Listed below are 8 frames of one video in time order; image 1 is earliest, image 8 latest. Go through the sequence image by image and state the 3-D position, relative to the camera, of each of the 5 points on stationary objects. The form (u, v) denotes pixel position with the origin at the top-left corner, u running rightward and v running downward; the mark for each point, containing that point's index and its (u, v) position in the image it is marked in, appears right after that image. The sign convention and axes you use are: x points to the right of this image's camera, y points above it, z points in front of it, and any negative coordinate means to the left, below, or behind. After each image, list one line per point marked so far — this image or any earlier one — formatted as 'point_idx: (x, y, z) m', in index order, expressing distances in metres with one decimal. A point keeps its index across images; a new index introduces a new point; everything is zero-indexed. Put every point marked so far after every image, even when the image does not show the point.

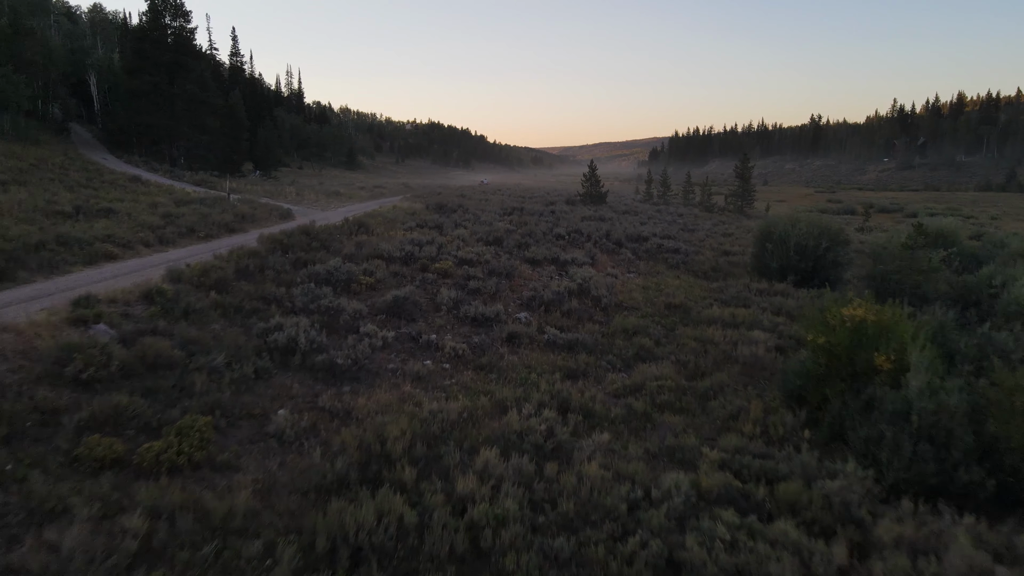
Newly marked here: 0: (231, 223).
0: (-5.1, +1.2, +15.7) m
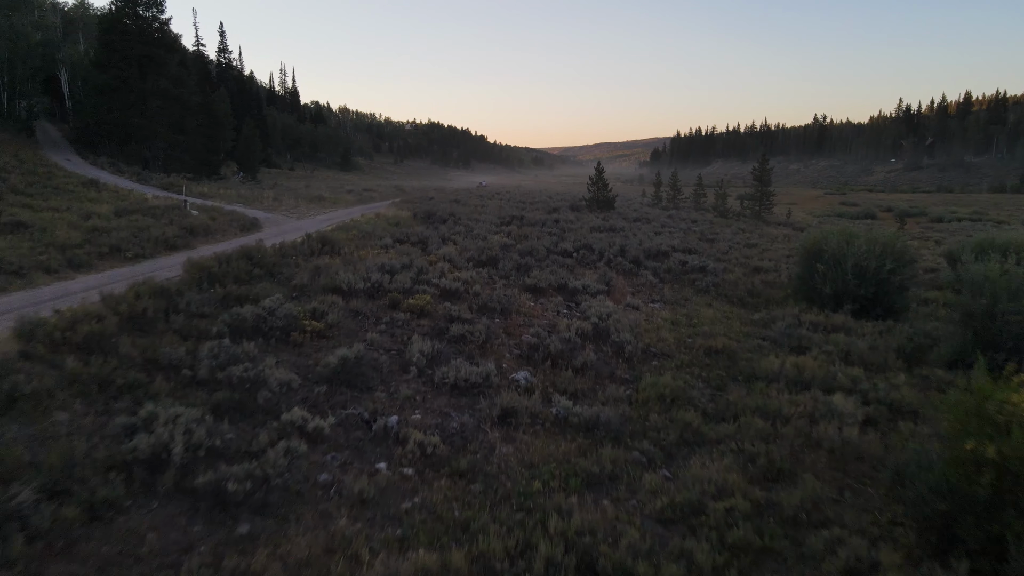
0: (-5.1, +0.7, +13.1) m
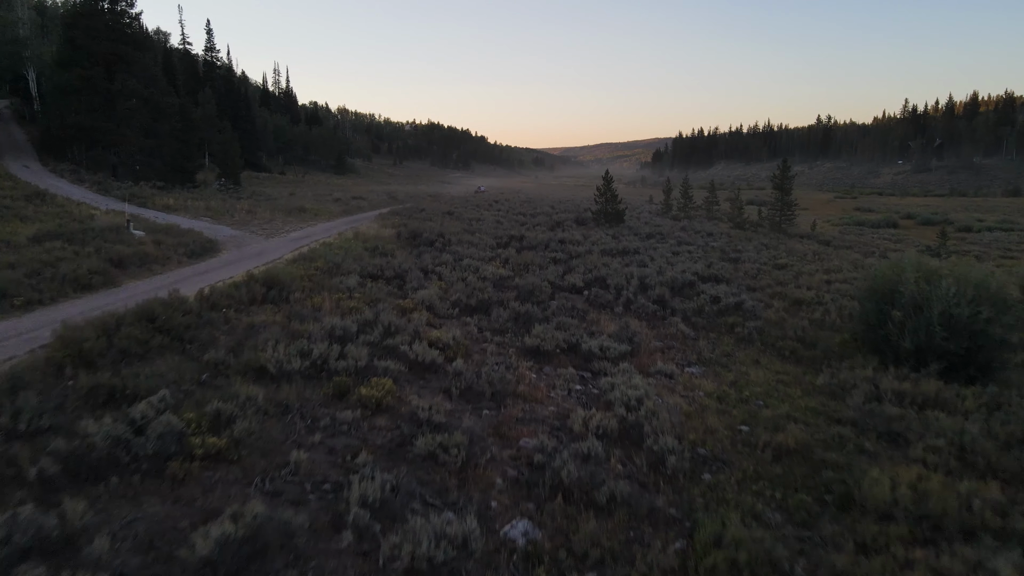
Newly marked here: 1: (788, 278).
0: (-5.1, +0.2, +10.6) m
1: (+5.4, +0.2, +17.1) m
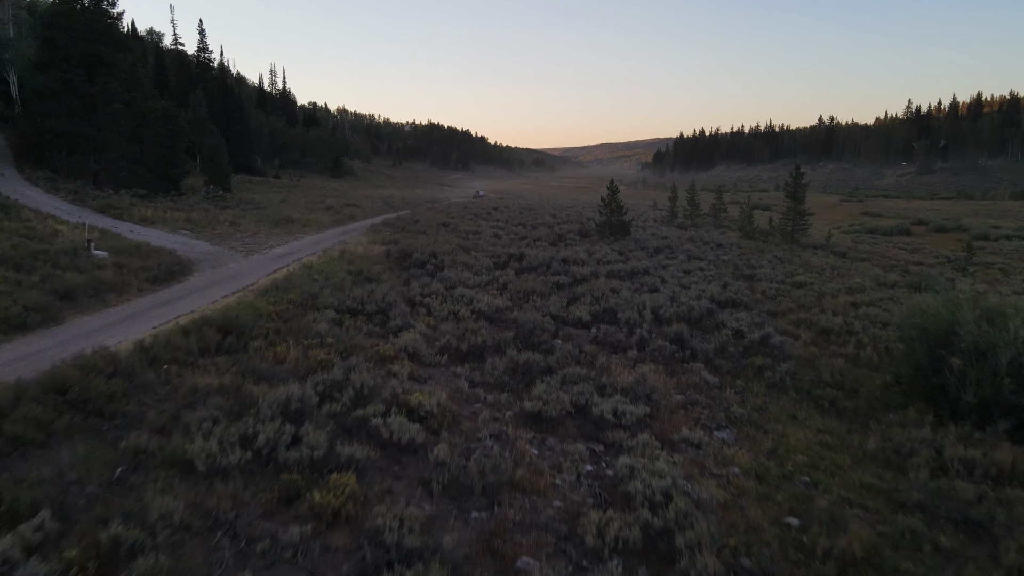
0: (-5.1, -0.3, +9.2) m
1: (+5.4, -0.2, +15.8) m
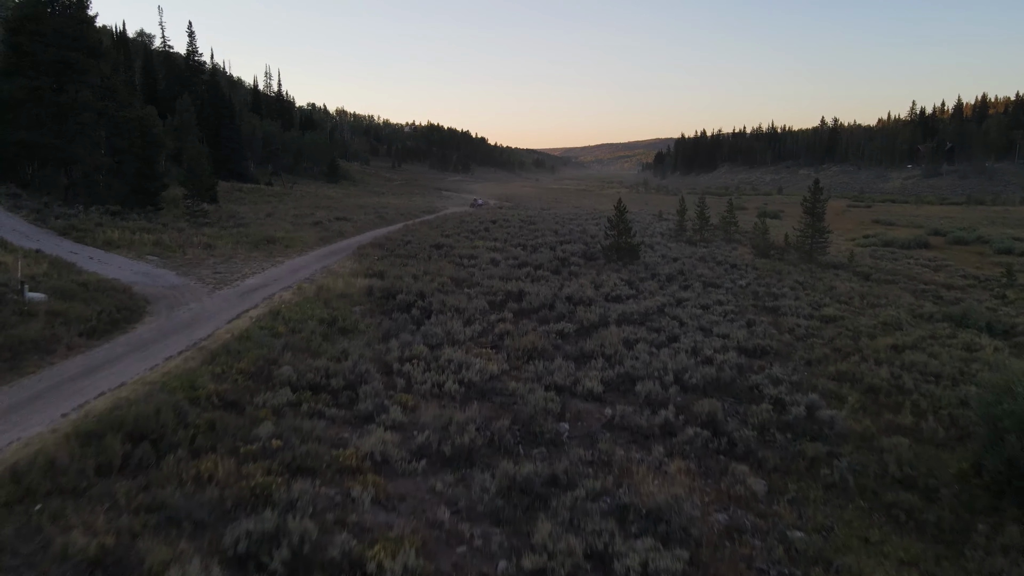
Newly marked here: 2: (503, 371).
0: (-5.2, -0.9, +7.4) m
1: (+5.3, -0.9, +14.0) m
2: (-0.1, -0.8, +9.4) m
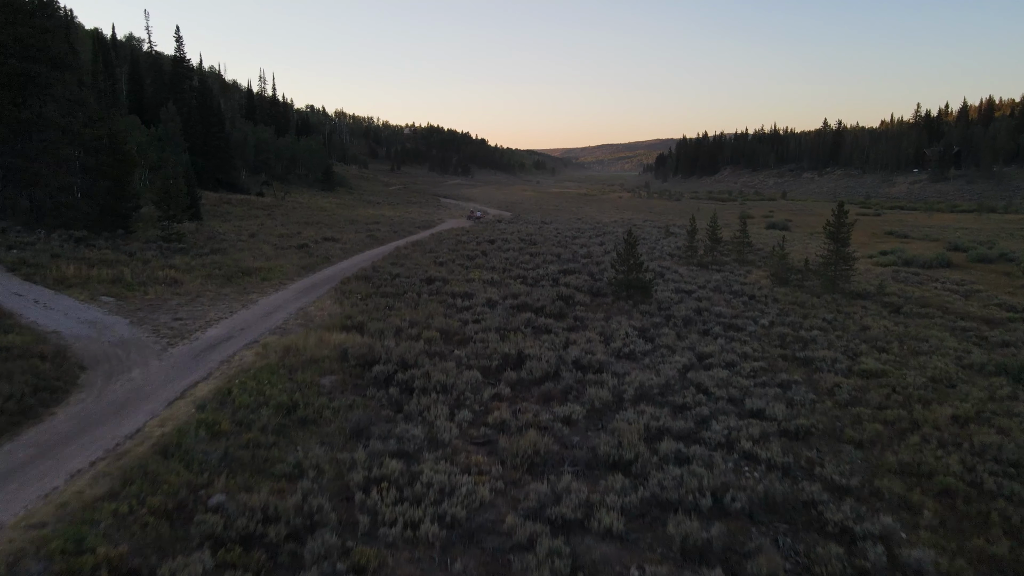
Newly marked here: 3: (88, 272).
0: (-5.2, -1.8, +5.5) m
1: (+5.3, -1.8, +12.0) m
2: (-0.1, -1.7, +7.4) m
3: (-8.9, +0.3, +18.3) m
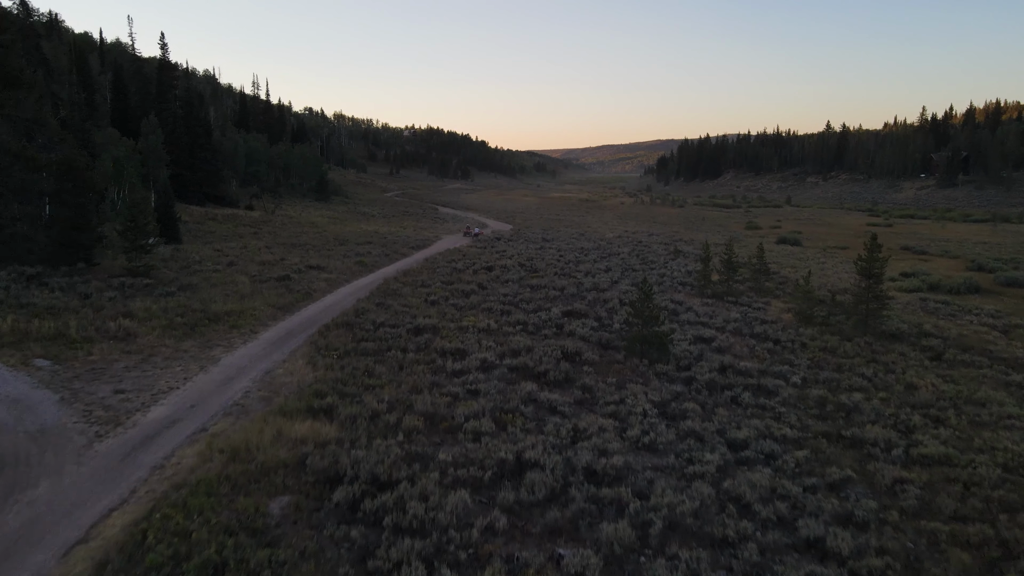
0: (-5.2, -2.8, +3.2) m
1: (+5.3, -2.8, +9.8) m
2: (-0.2, -2.7, +5.2) m
3: (-8.9, -0.7, +16.1) m
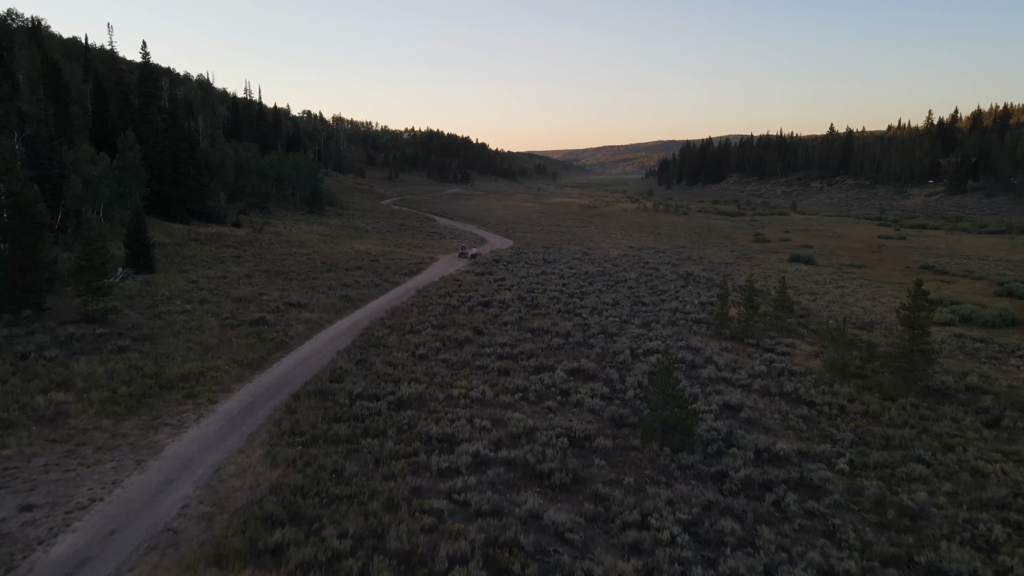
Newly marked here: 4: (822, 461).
0: (-5.3, -3.9, +0.8) m
1: (+5.2, -3.9, +7.3) m
2: (-0.2, -3.8, +2.8) m
3: (-8.9, -1.9, +13.6) m
4: (+5.1, -2.8, +14.5) m
